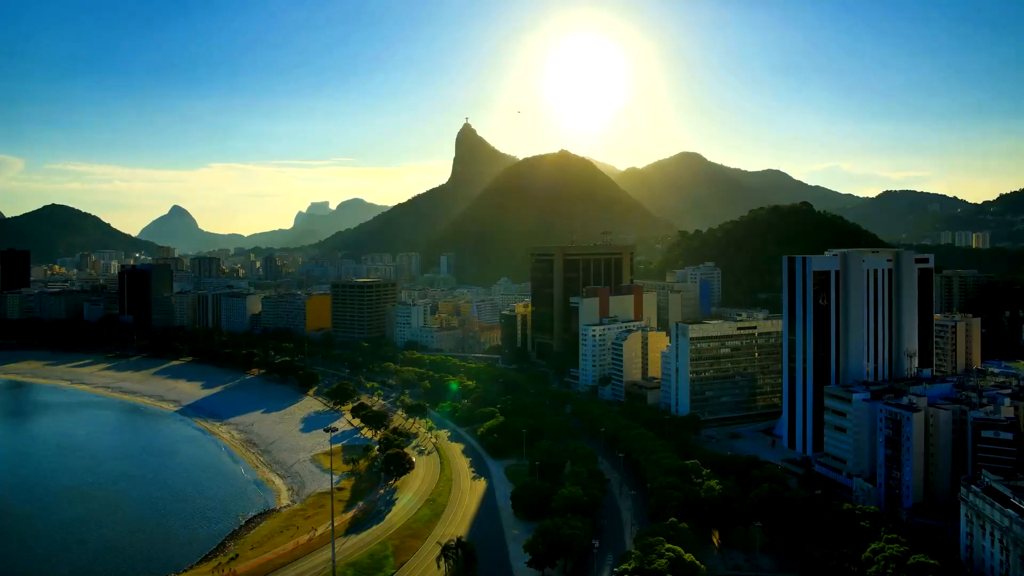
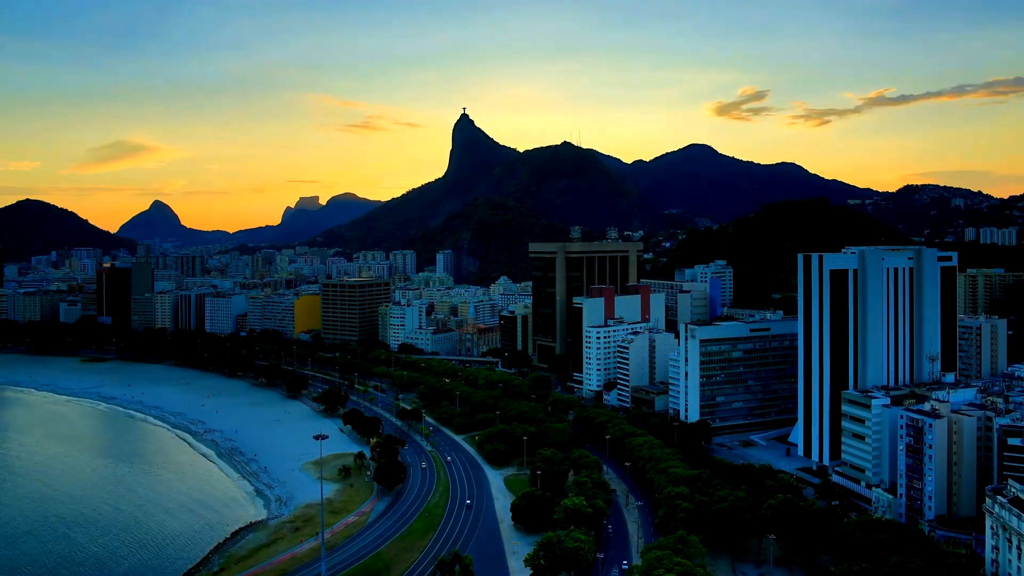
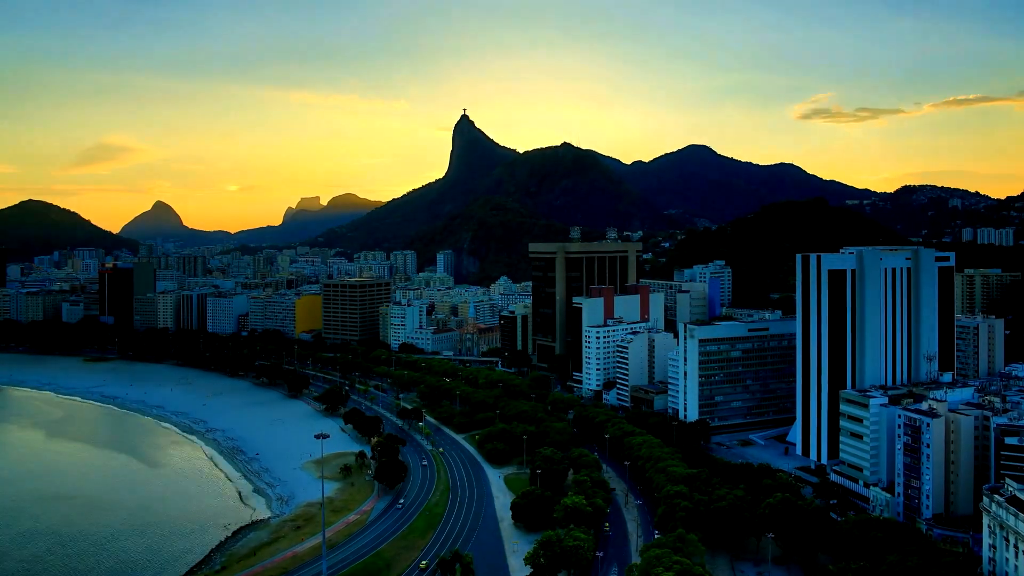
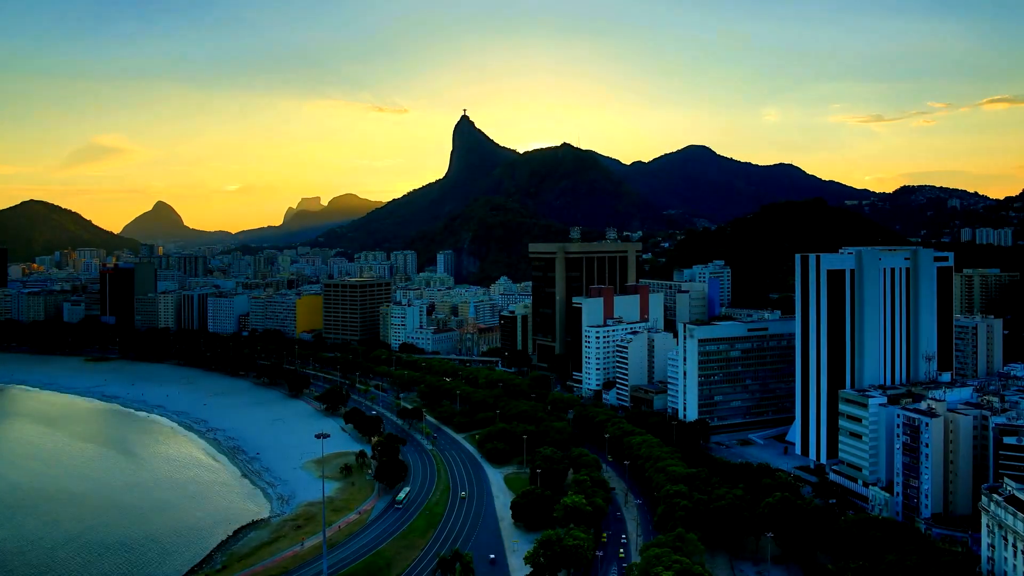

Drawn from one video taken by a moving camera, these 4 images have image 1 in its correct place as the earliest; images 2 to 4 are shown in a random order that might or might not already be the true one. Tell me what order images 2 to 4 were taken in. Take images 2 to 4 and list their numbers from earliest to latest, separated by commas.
4, 3, 2
